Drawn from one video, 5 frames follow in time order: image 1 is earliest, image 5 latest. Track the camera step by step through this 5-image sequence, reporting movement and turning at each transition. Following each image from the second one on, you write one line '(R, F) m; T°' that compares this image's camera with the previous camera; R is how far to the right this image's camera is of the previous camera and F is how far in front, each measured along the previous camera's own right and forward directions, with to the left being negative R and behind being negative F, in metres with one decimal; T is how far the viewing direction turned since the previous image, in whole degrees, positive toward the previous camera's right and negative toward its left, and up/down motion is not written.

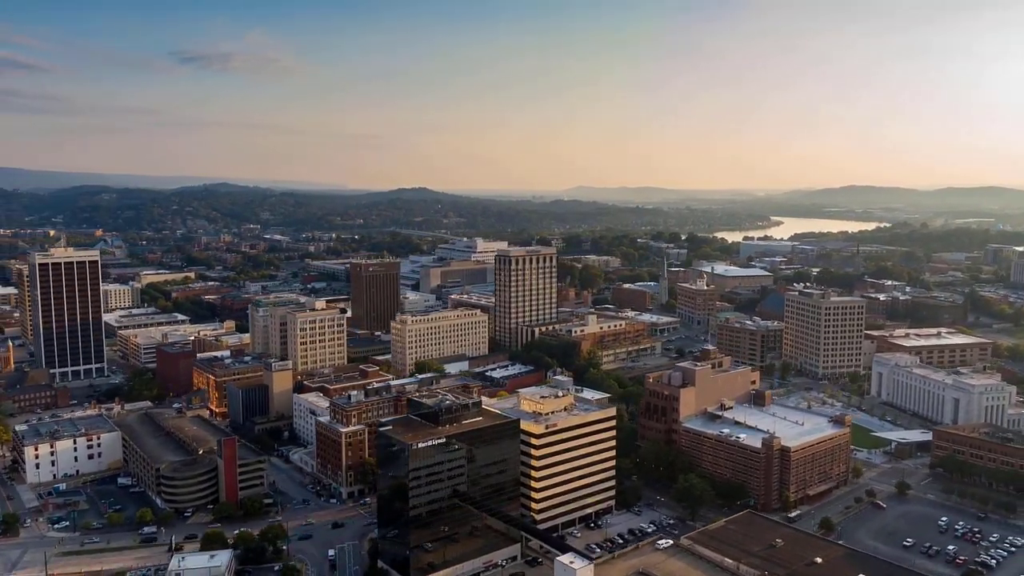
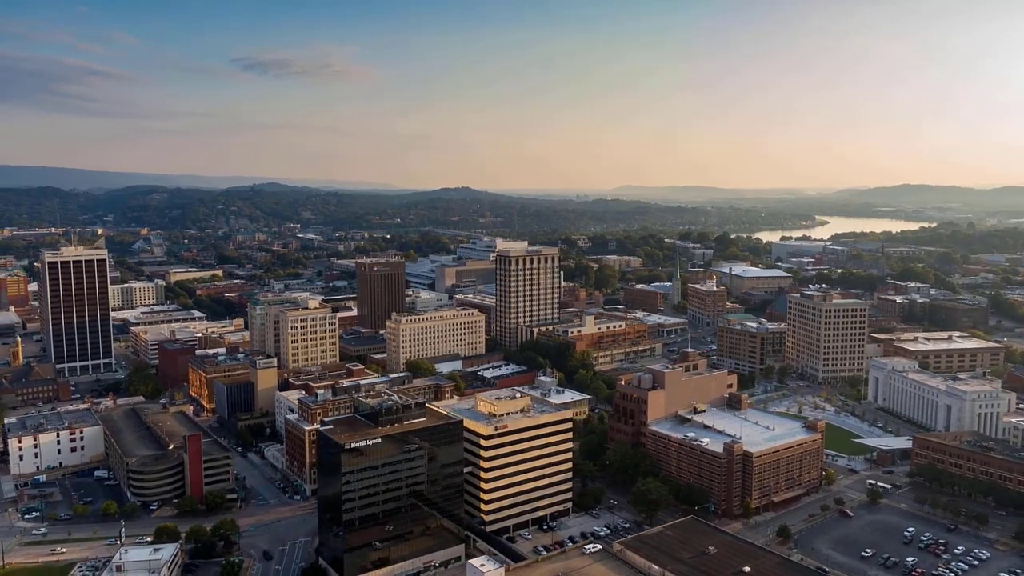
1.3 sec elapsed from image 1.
(+4.7, +0.3) m; -3°
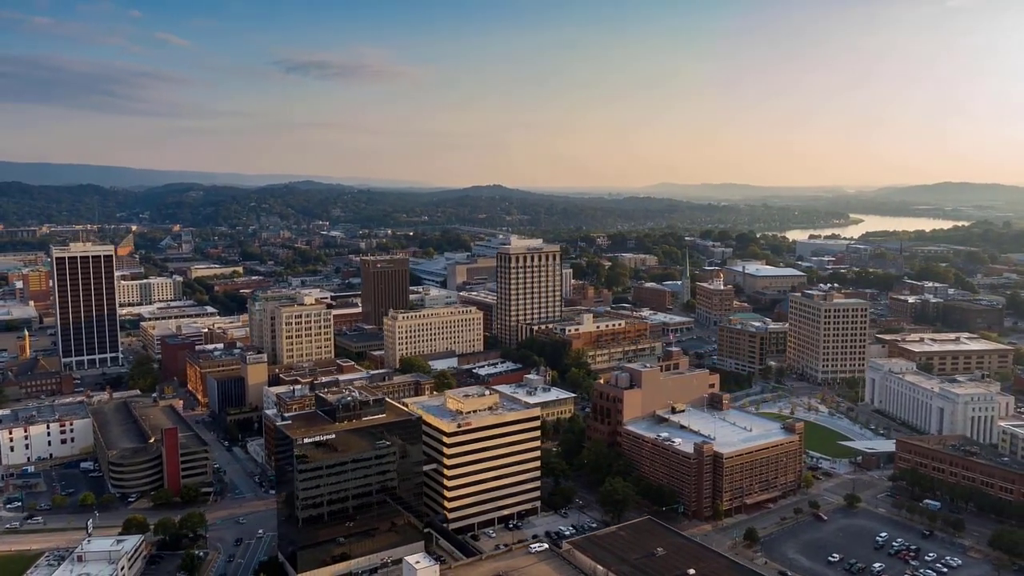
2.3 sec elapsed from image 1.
(+3.4, +0.2) m; -2°
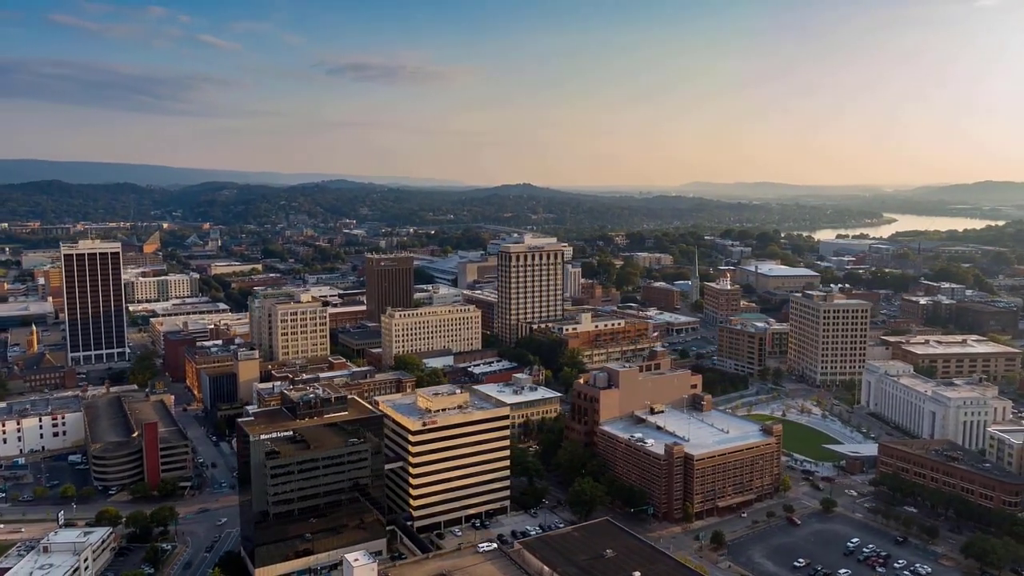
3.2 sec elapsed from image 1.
(+3.2, +0.2) m; -2°
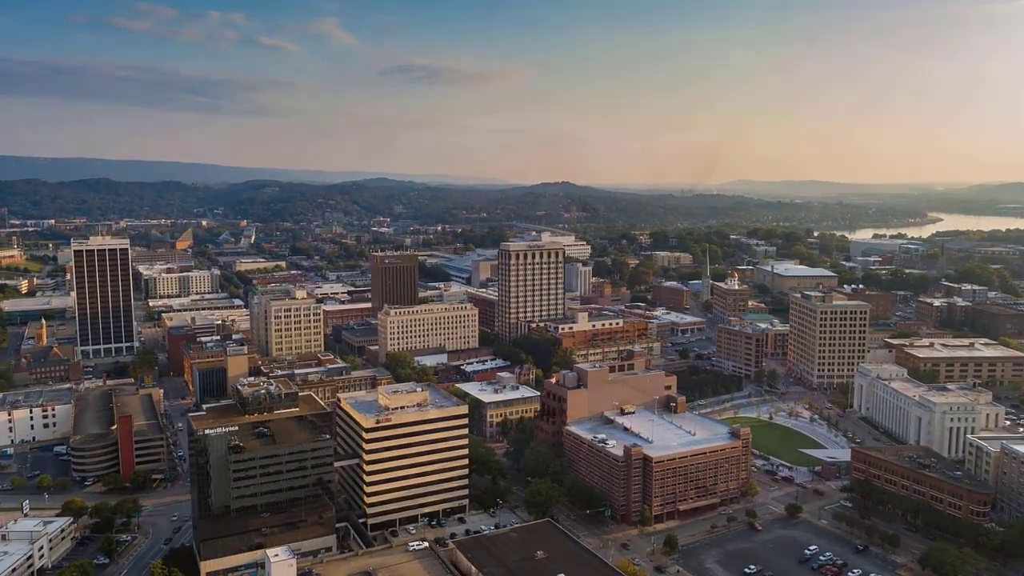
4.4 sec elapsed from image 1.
(+4.2, +0.3) m; -3°
